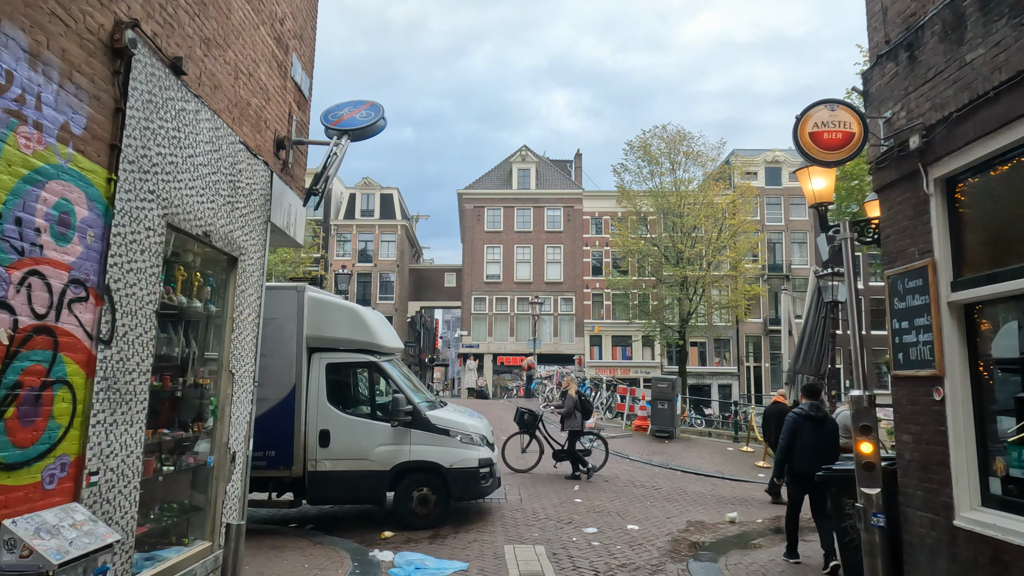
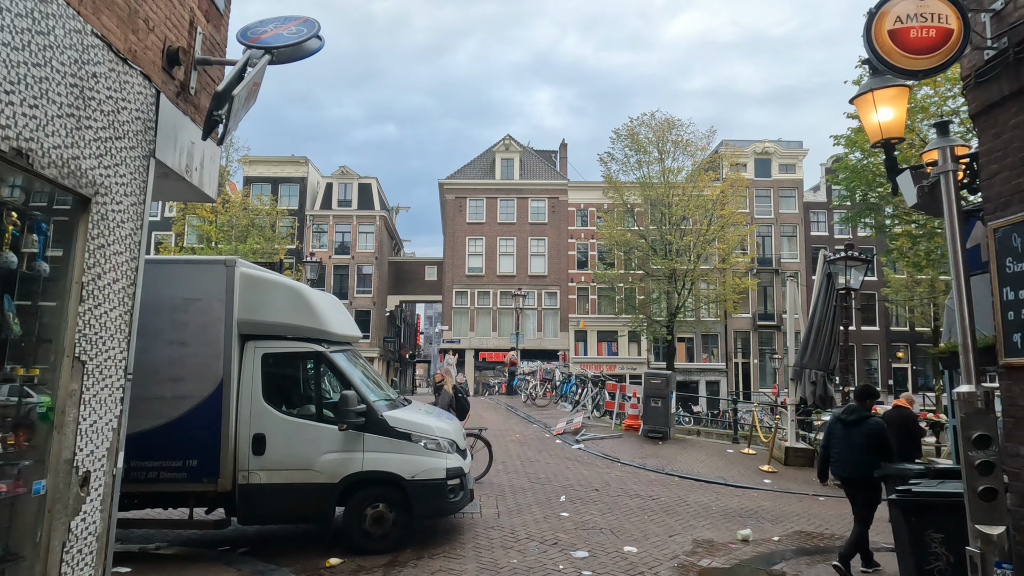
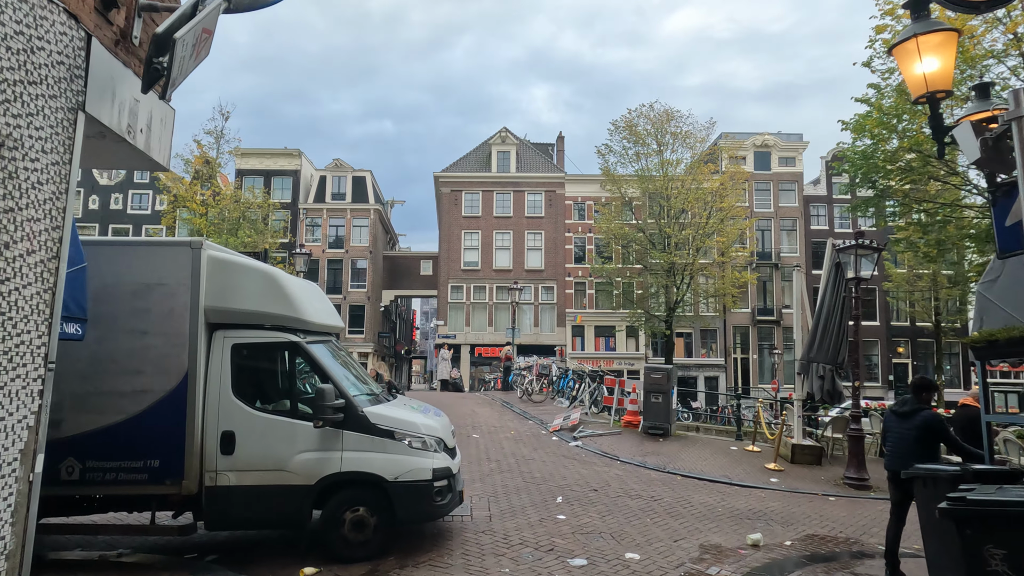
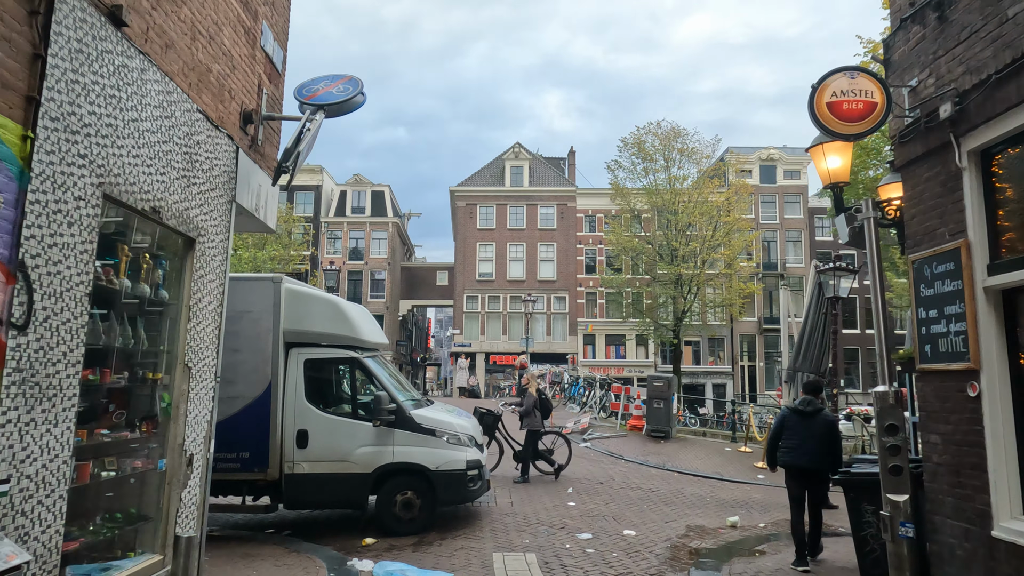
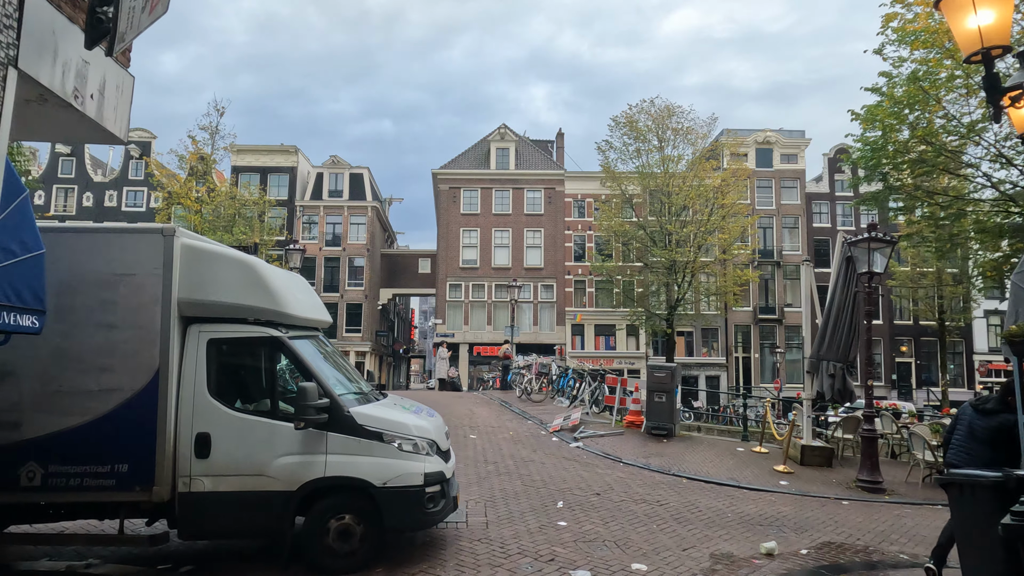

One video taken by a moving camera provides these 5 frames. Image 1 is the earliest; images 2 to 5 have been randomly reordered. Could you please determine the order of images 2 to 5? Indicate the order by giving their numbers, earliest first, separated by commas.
4, 2, 3, 5
